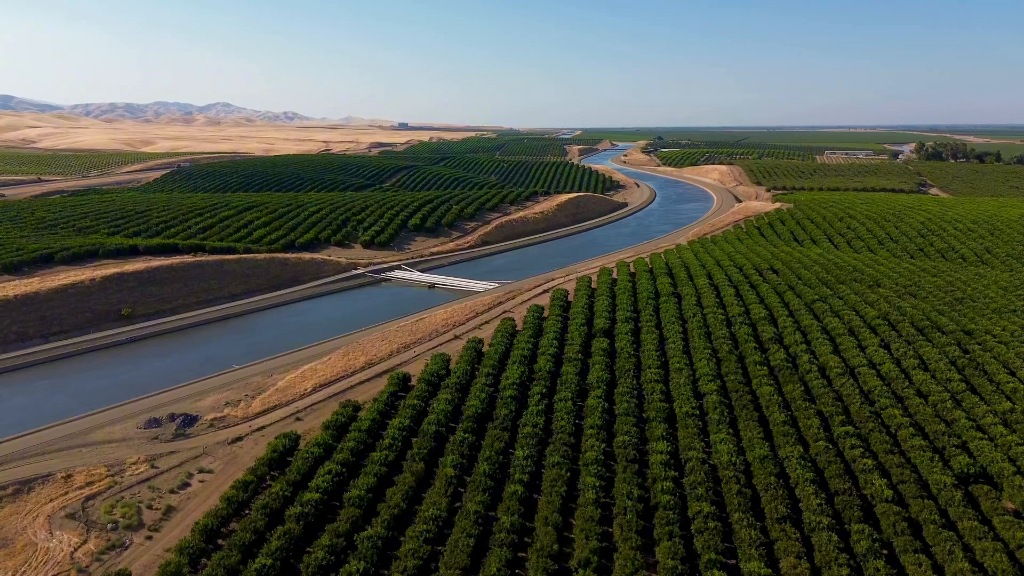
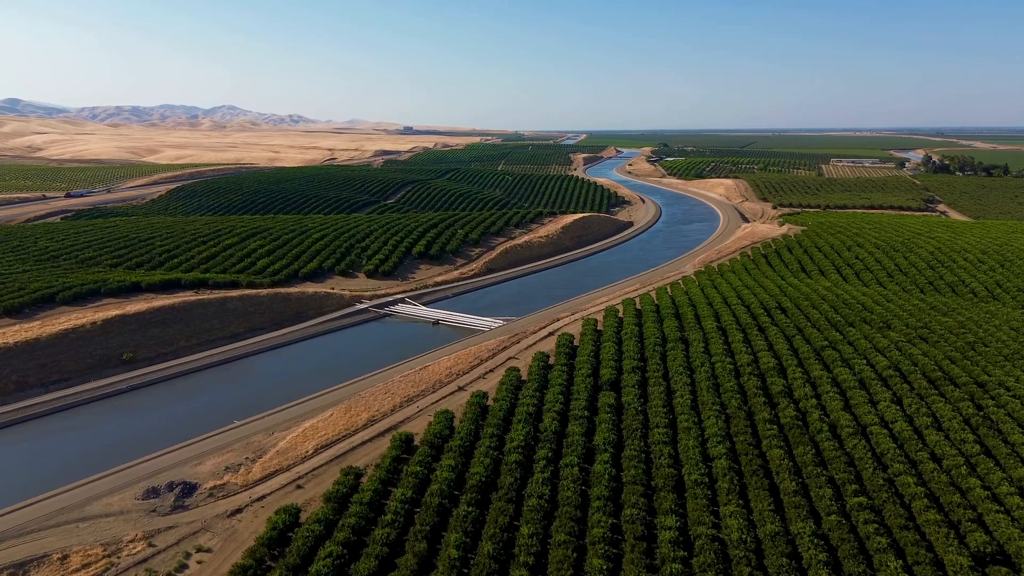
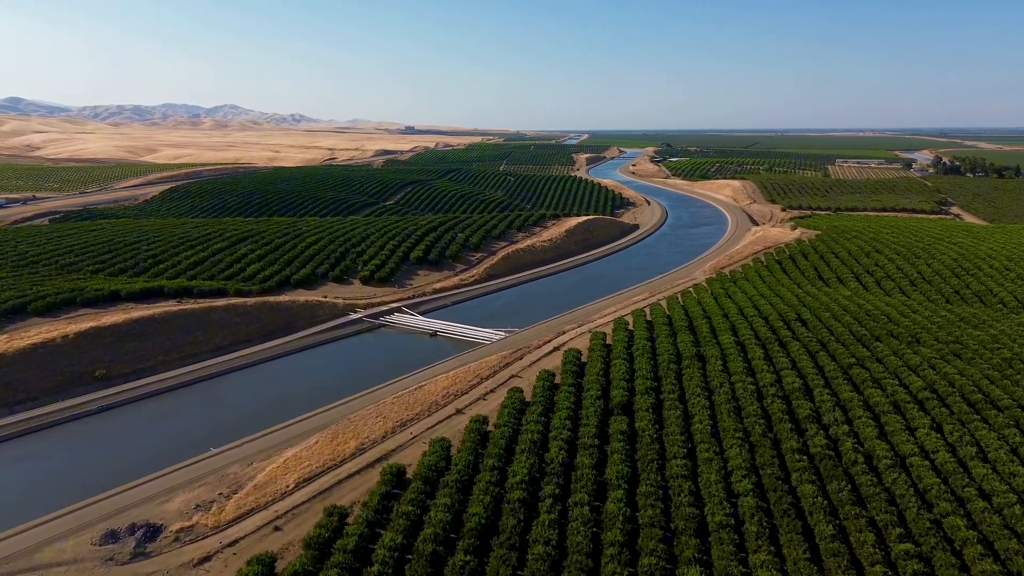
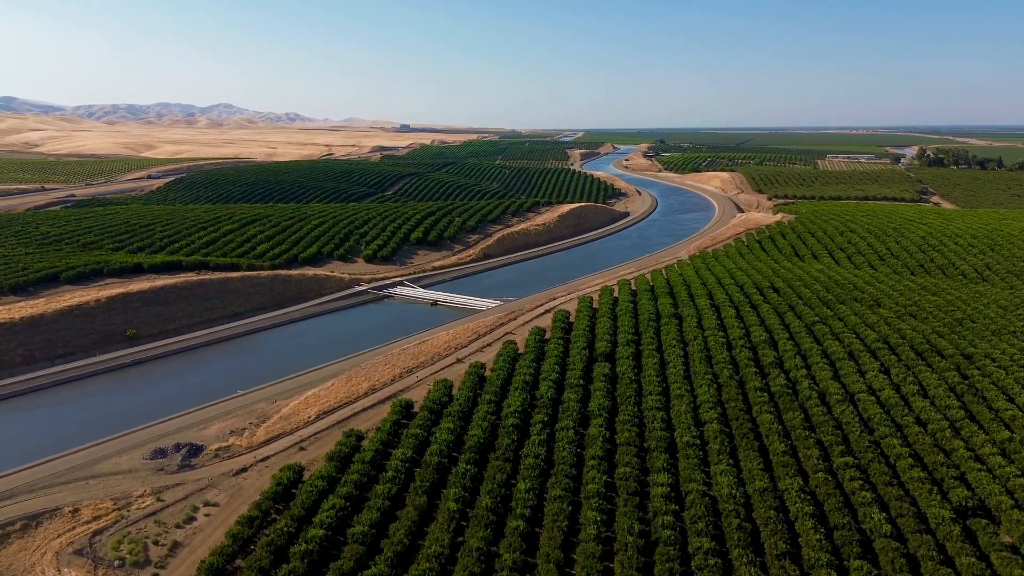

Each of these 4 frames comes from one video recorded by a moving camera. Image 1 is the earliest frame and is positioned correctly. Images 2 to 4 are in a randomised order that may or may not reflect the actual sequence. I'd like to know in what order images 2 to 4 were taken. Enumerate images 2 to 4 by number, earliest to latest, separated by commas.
4, 2, 3
